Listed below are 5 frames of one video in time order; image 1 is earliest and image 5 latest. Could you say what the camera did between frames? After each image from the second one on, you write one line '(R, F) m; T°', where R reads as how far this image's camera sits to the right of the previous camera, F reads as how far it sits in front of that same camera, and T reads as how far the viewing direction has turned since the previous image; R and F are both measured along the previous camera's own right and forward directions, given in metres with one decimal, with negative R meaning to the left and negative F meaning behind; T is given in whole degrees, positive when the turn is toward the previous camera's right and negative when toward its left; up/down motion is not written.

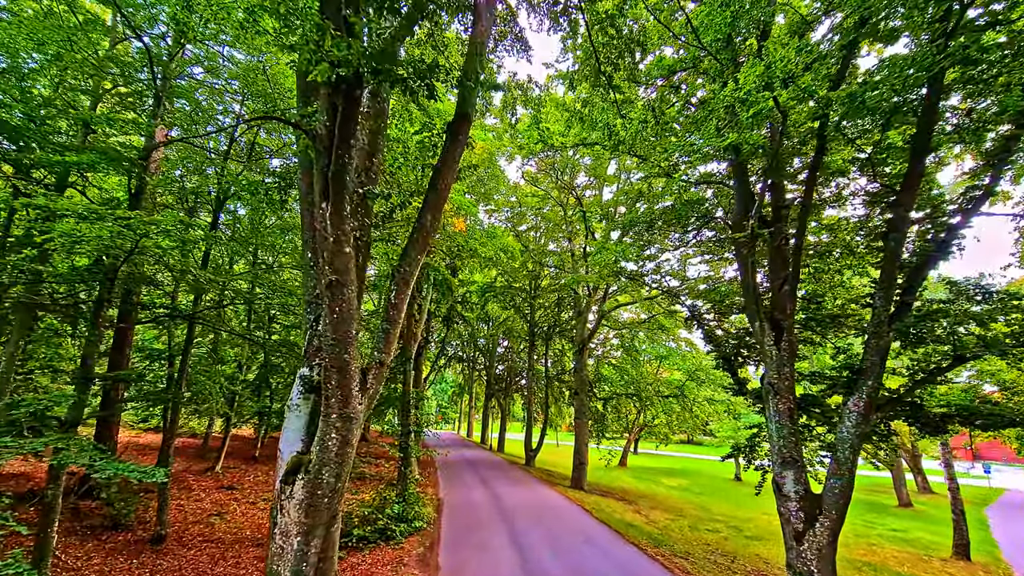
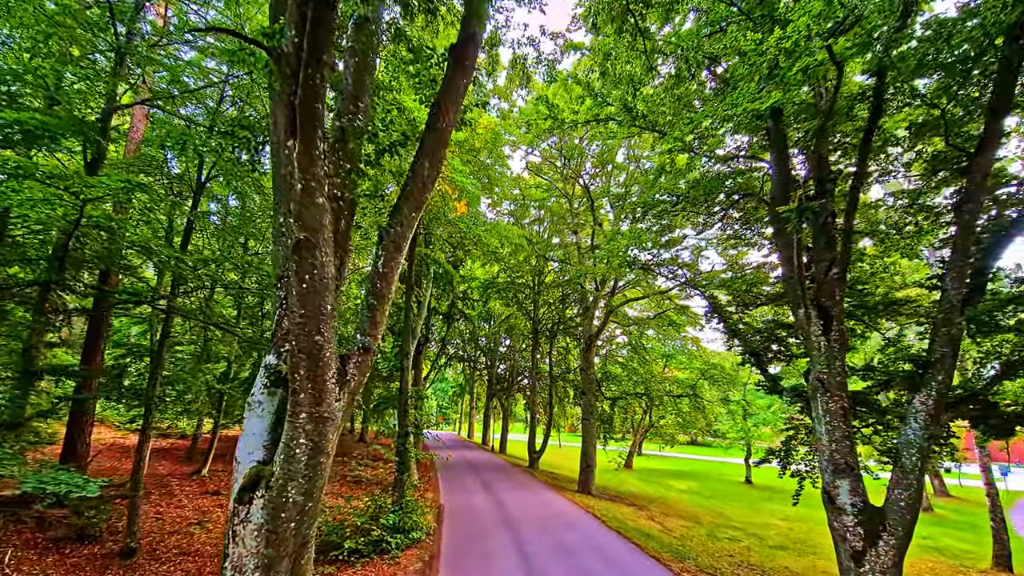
(-0.1, +0.7) m; 0°
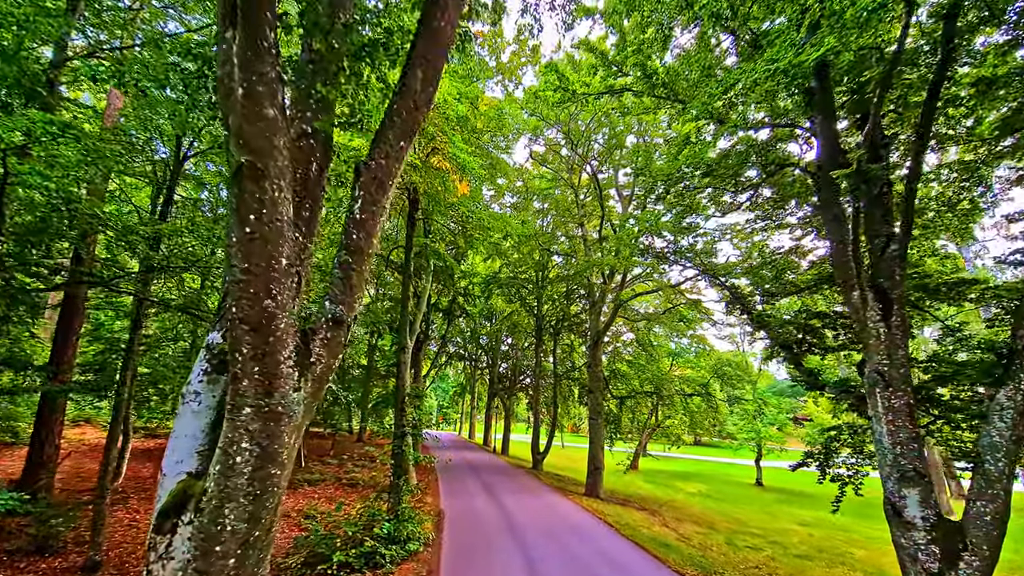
(-0.1, +0.7) m; 0°
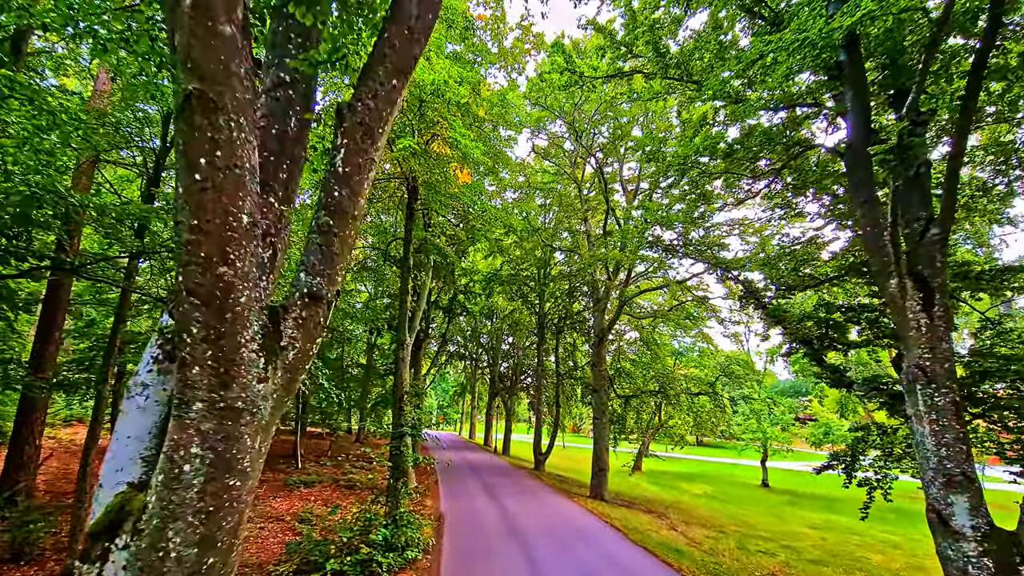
(-0.1, +0.4) m; 0°
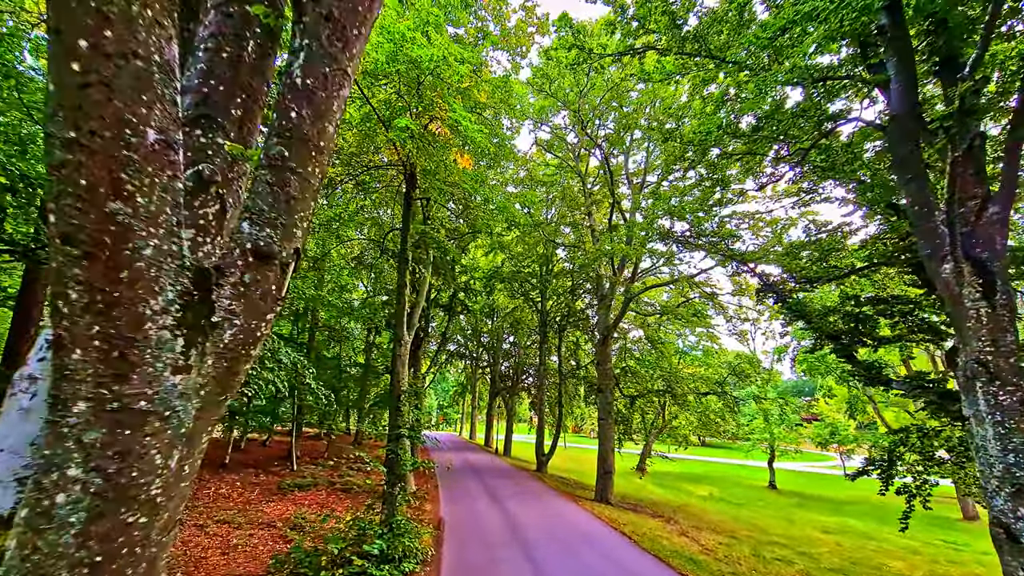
(-0.1, +0.4) m; 0°
